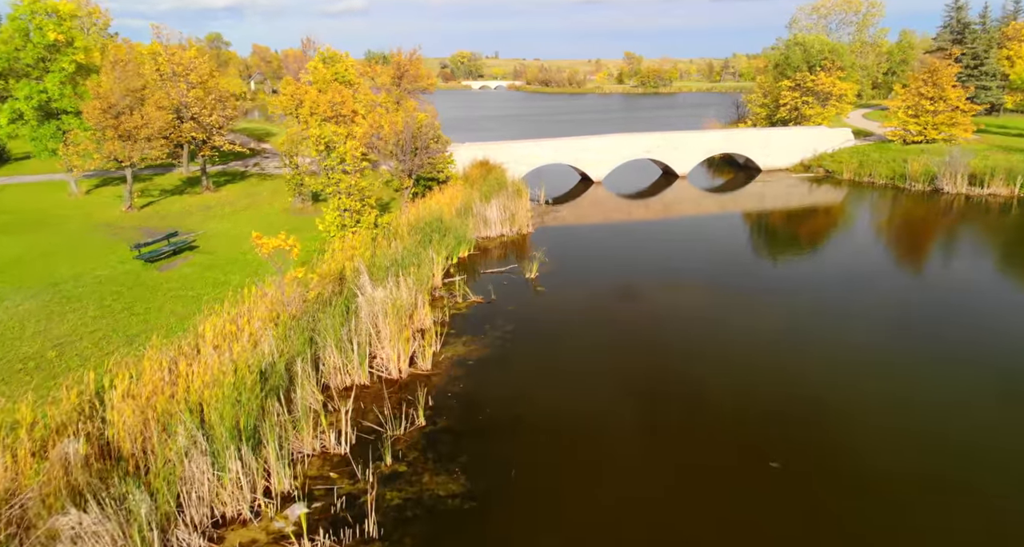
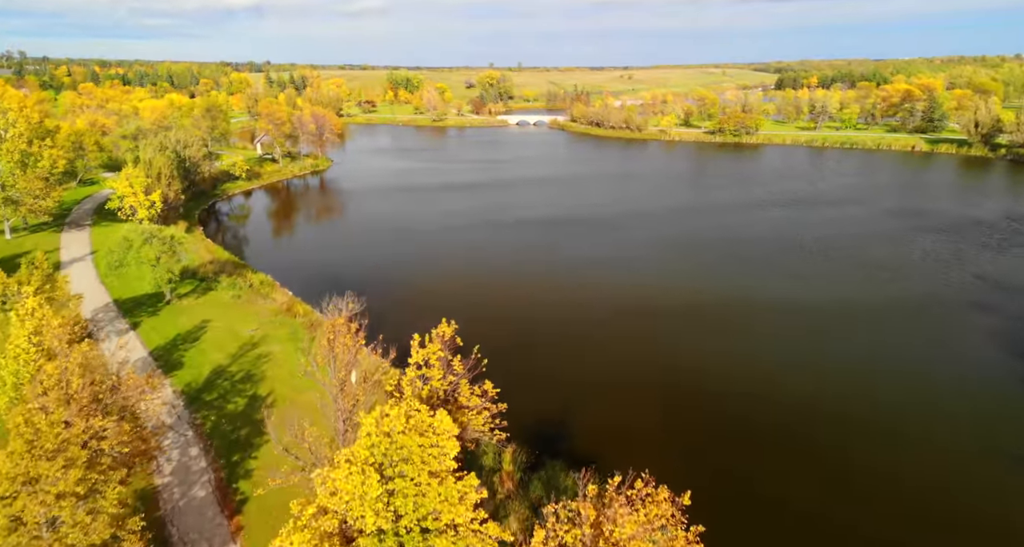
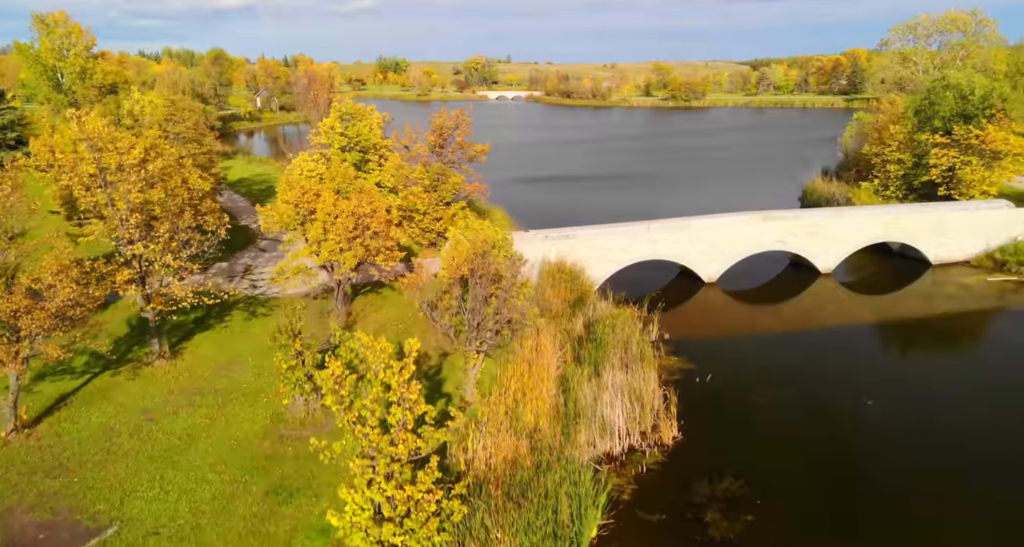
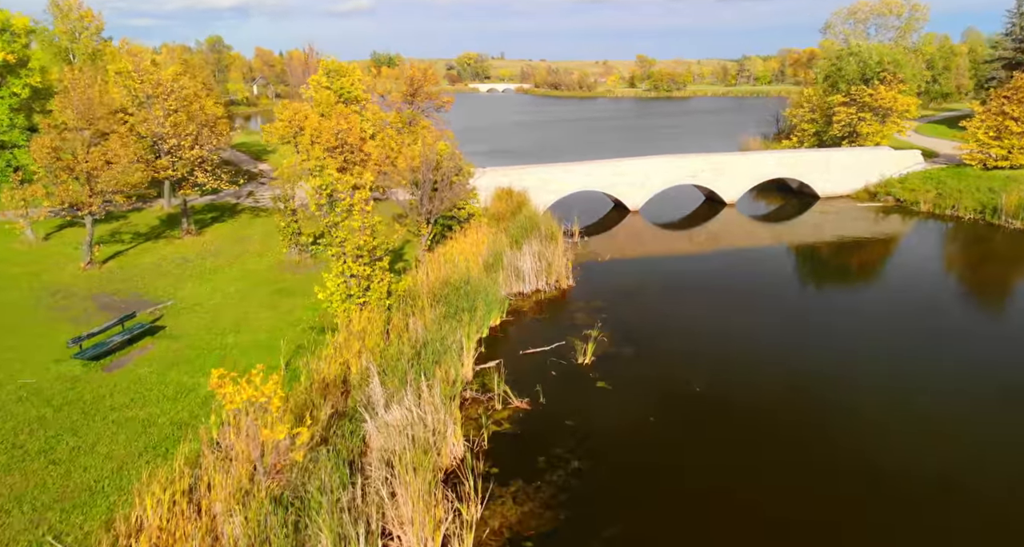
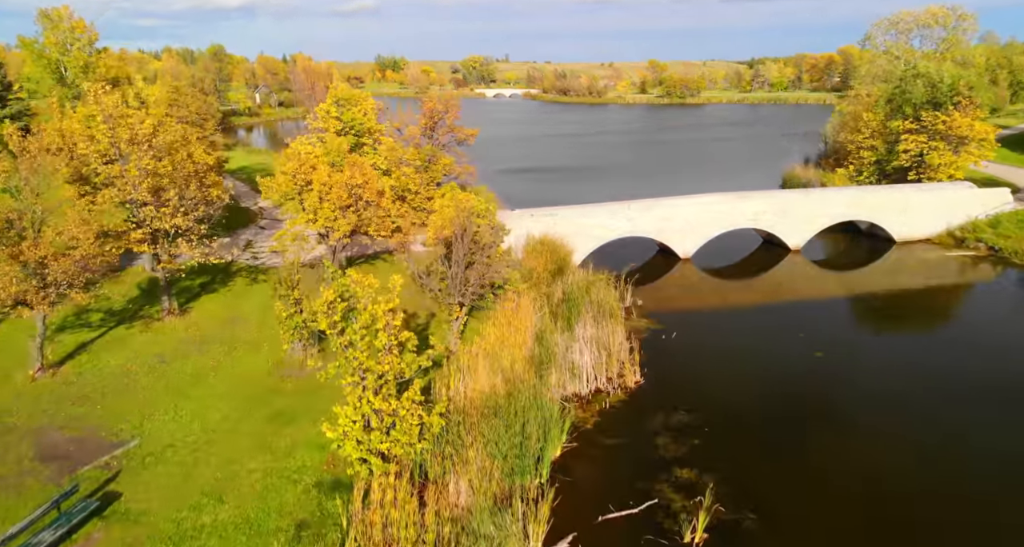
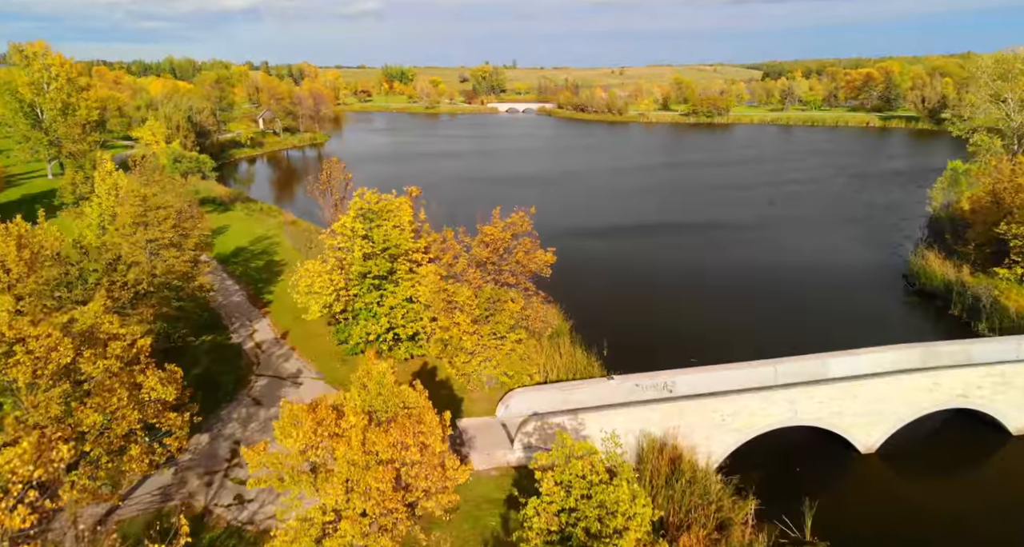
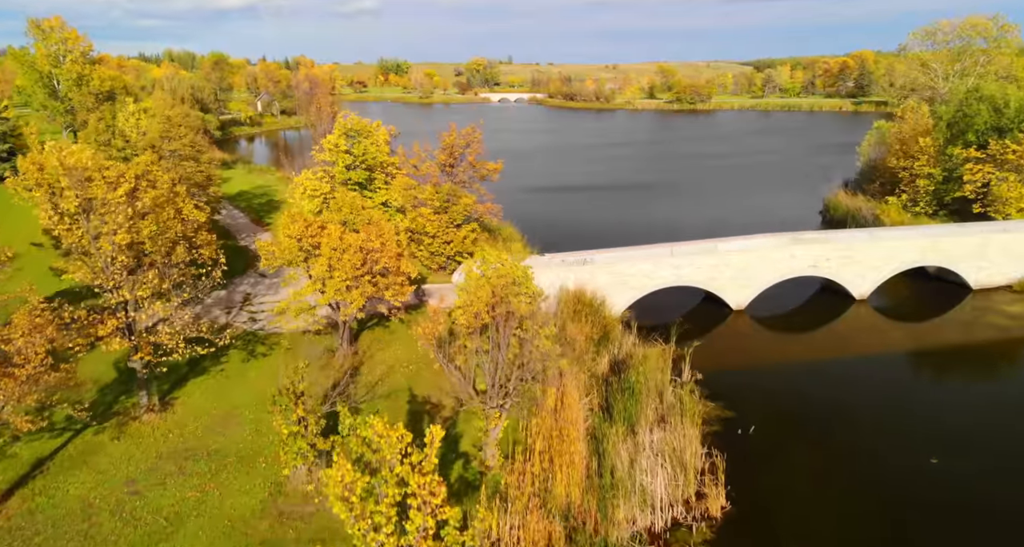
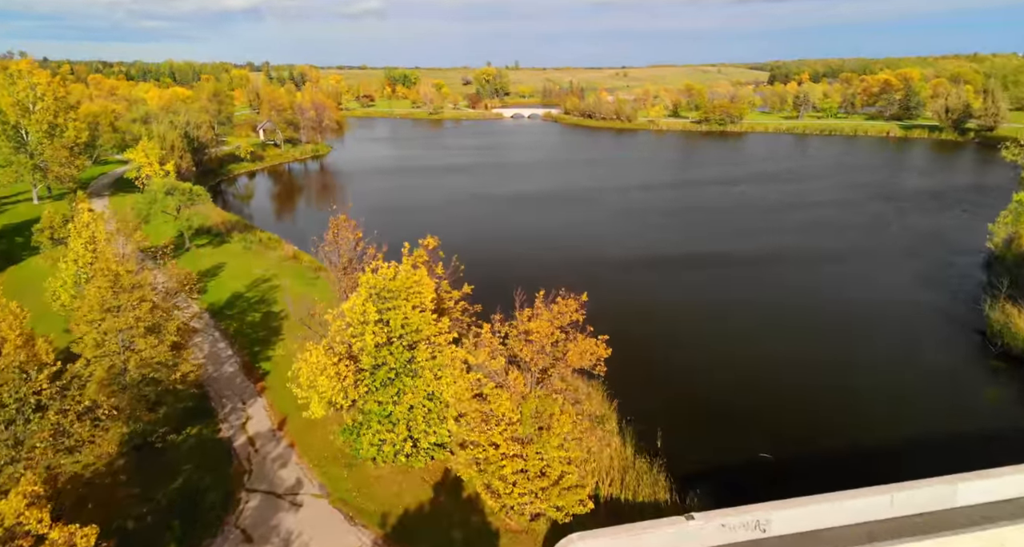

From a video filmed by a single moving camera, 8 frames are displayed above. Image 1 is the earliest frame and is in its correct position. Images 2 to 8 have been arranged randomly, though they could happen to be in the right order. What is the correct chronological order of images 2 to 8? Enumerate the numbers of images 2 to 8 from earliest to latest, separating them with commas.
4, 5, 3, 7, 6, 8, 2
